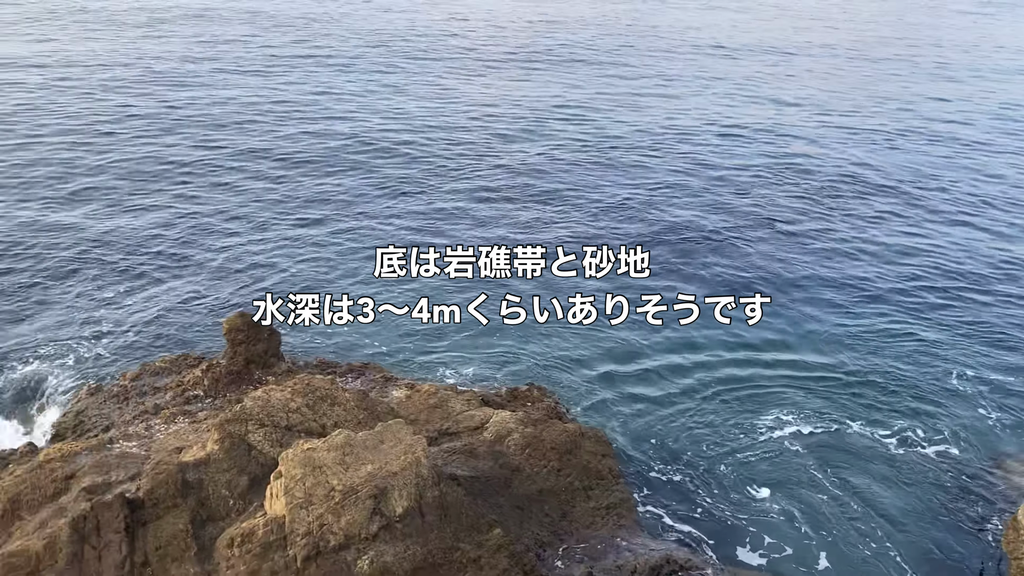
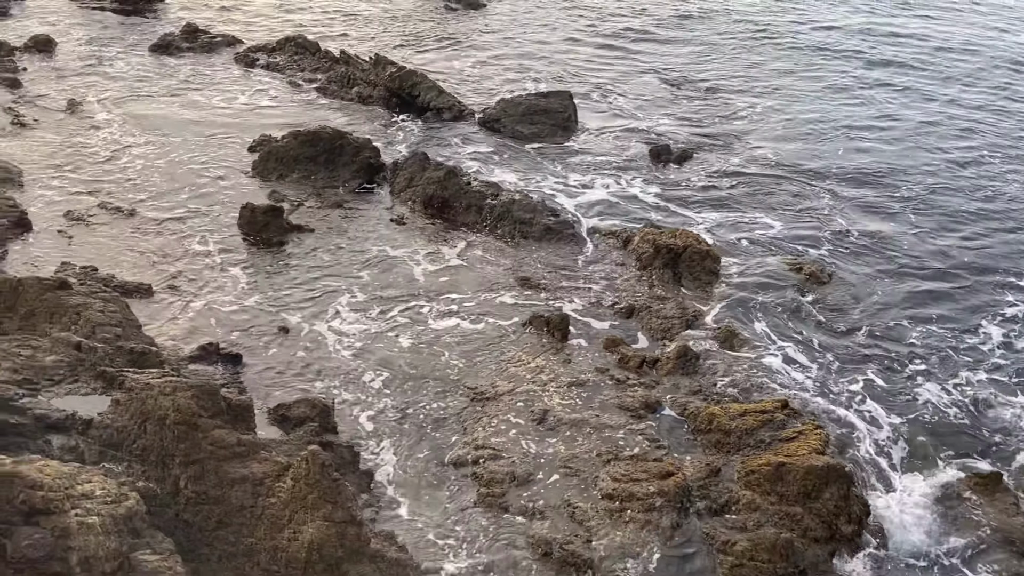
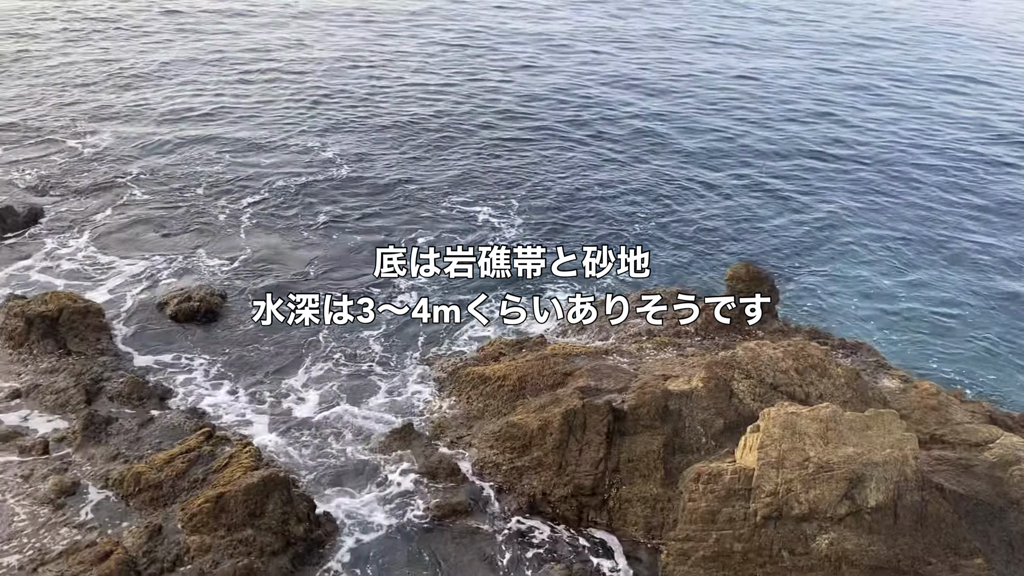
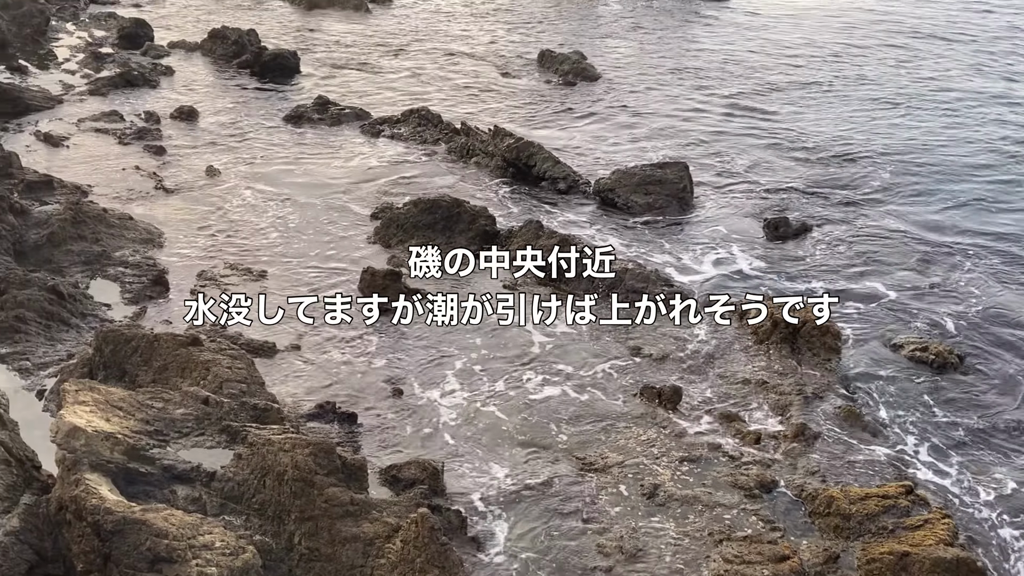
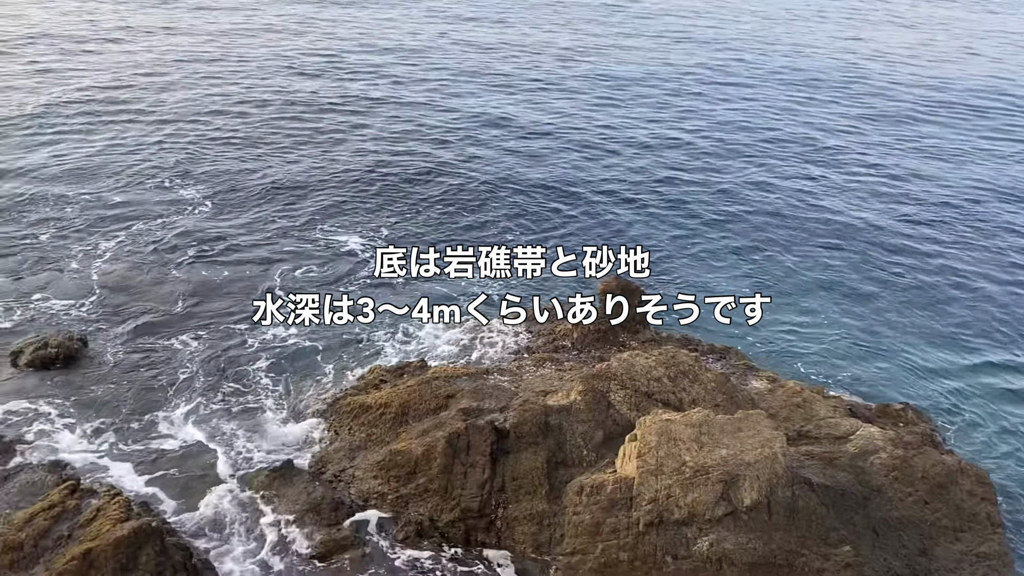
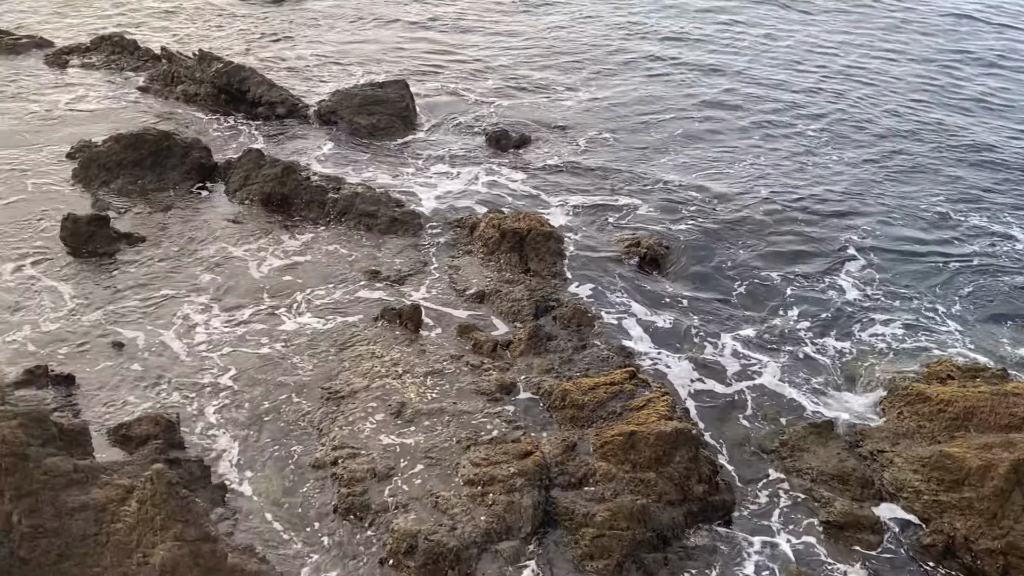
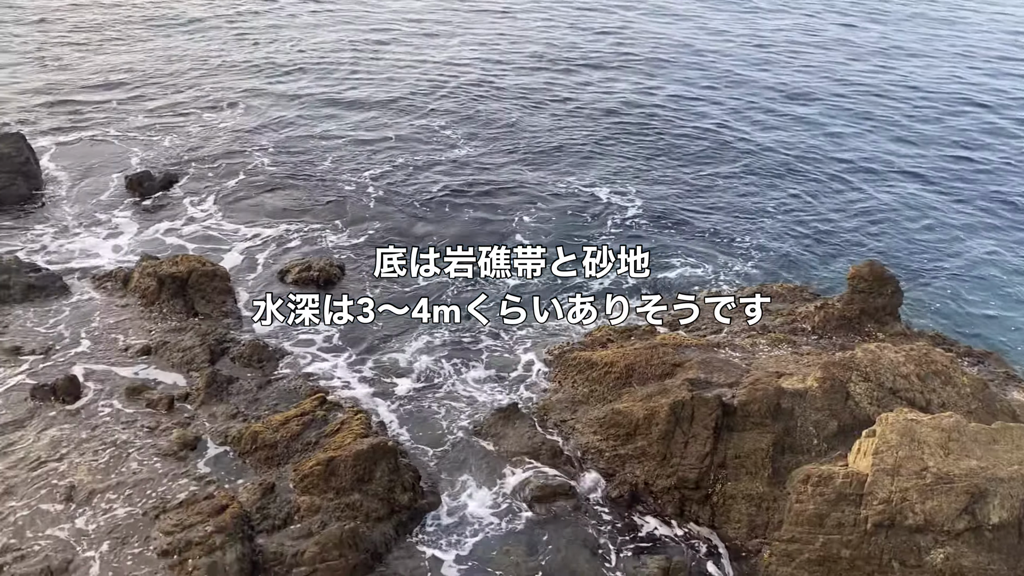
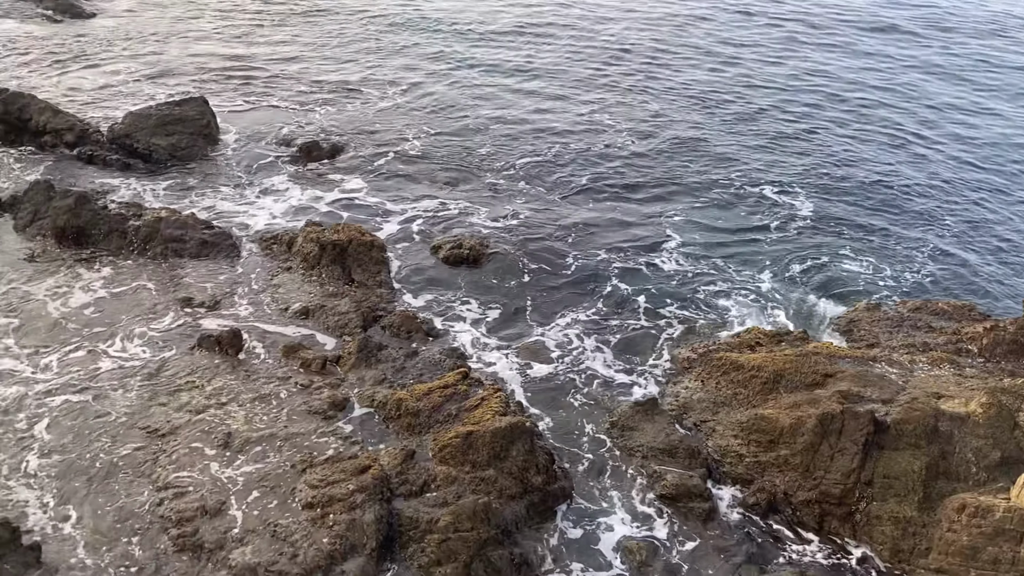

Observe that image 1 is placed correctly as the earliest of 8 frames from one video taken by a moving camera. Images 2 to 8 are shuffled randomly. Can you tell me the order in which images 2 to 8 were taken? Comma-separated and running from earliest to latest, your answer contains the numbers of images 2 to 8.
5, 3, 7, 8, 6, 2, 4
